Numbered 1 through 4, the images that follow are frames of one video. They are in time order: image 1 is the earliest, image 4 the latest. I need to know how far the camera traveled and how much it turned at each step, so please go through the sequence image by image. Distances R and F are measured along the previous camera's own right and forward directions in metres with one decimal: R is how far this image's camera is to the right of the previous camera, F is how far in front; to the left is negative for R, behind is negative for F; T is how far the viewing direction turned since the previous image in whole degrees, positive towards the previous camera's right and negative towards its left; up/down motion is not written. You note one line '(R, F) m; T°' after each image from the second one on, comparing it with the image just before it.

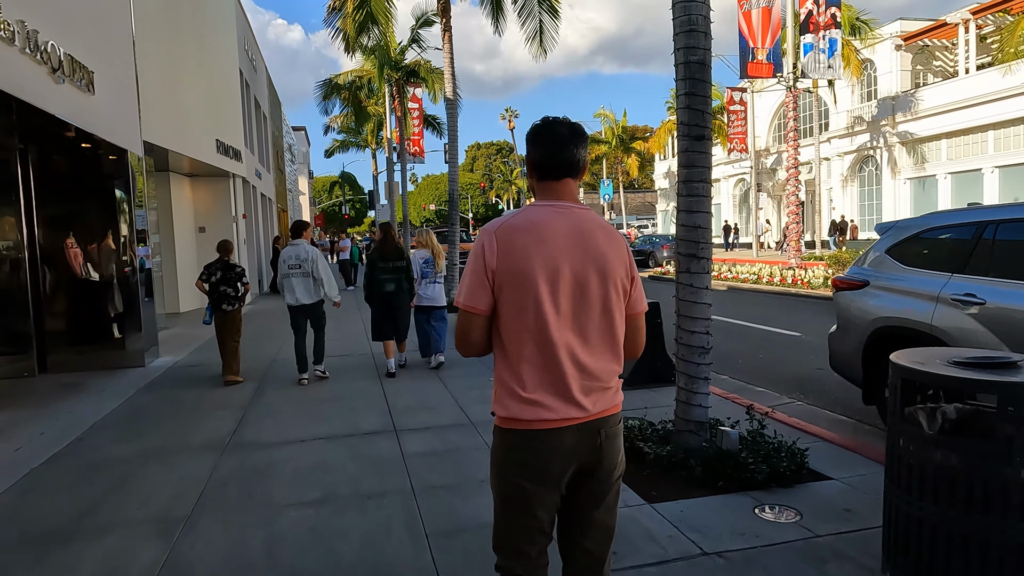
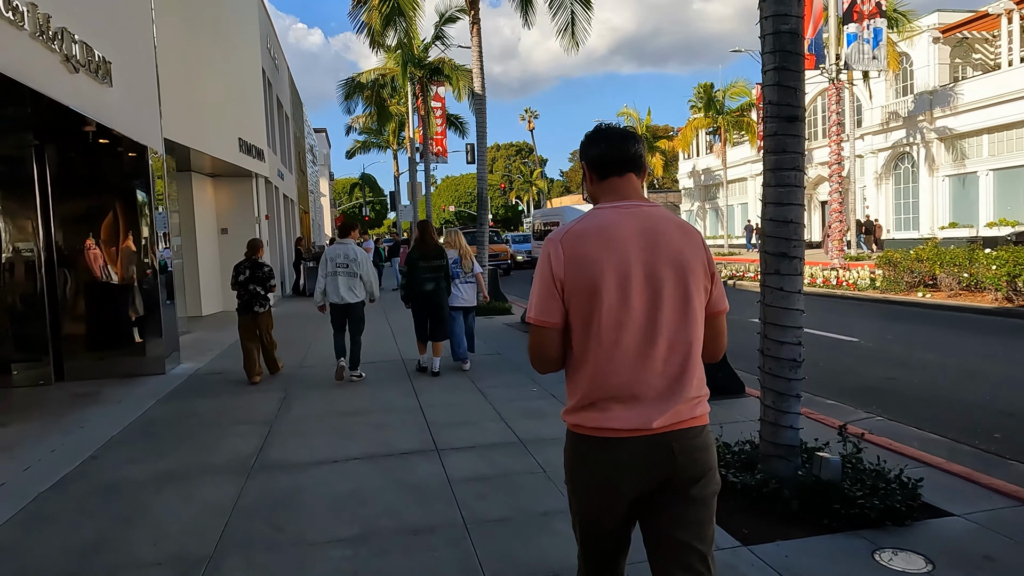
(-0.3, +0.5) m; -2°
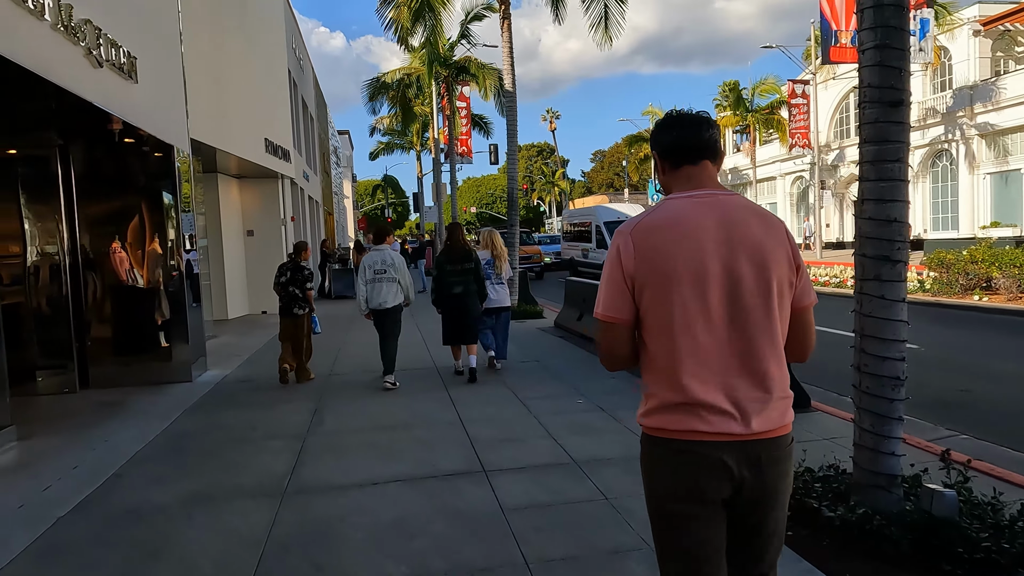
(-0.2, +0.4) m; -2°
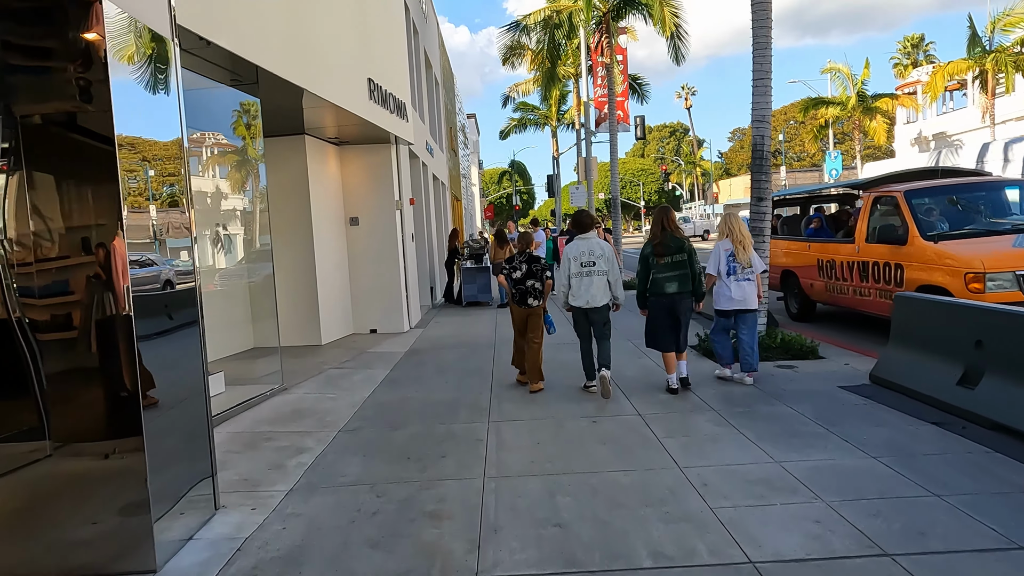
(-1.5, +5.0) m; -10°
